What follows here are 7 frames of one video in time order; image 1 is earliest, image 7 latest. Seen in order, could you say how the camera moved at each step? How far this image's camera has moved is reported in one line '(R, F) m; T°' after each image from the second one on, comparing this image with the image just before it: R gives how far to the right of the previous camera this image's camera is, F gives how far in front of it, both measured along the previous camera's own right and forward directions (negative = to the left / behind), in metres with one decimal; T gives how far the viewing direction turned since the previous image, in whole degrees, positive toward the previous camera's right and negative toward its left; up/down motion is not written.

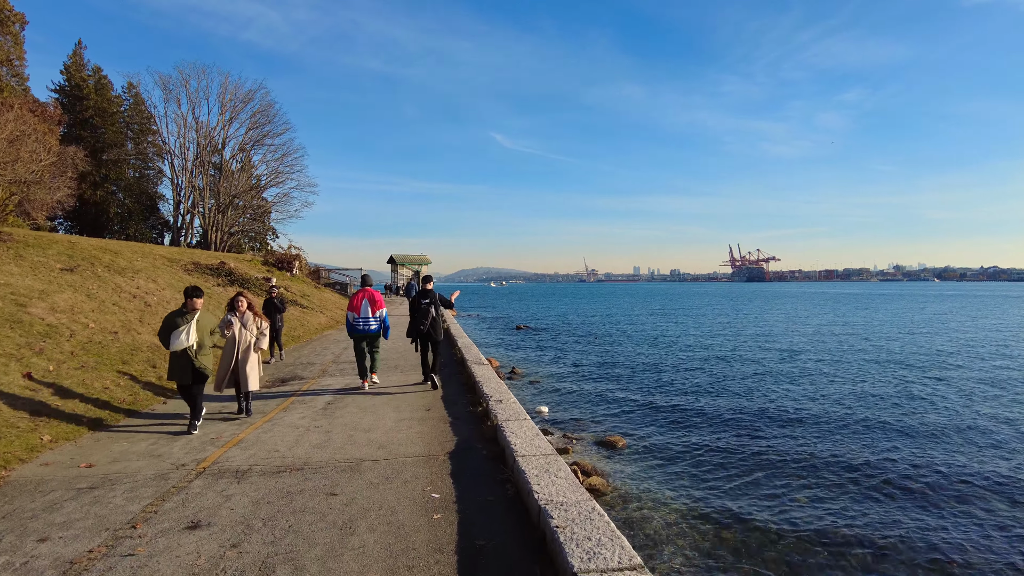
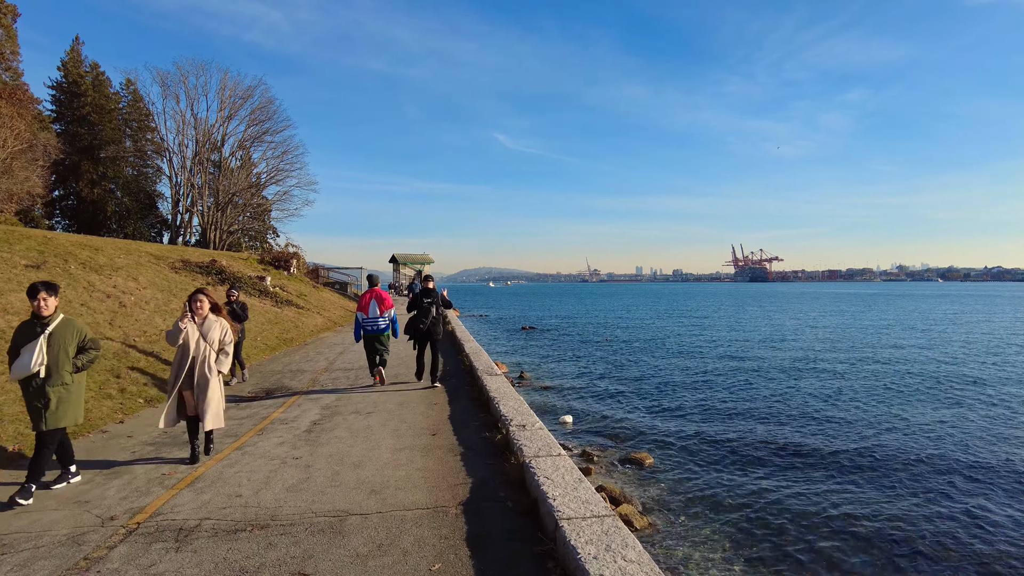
(-0.2, +1.1) m; 0°
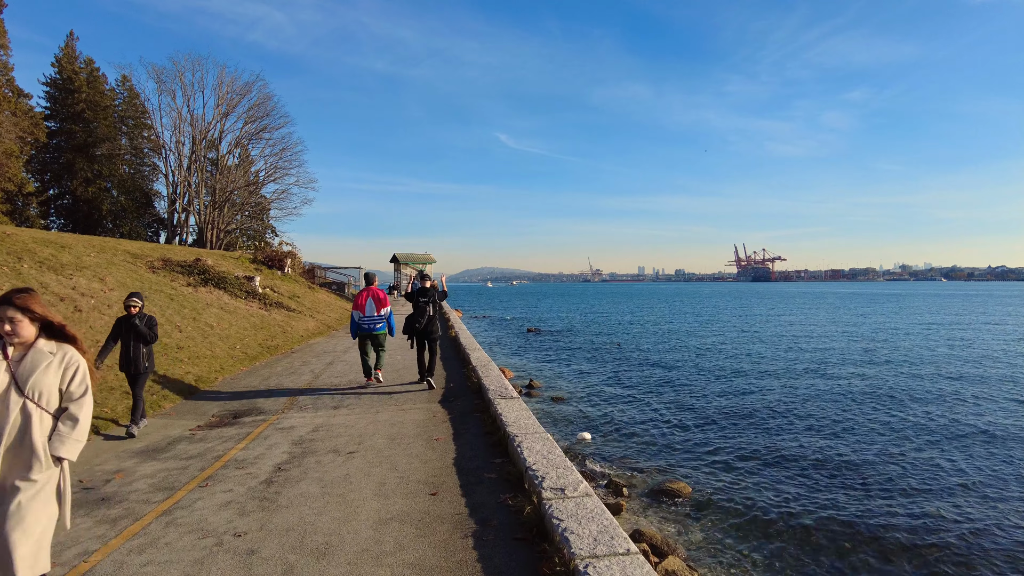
(-0.2, +1.4) m; 0°
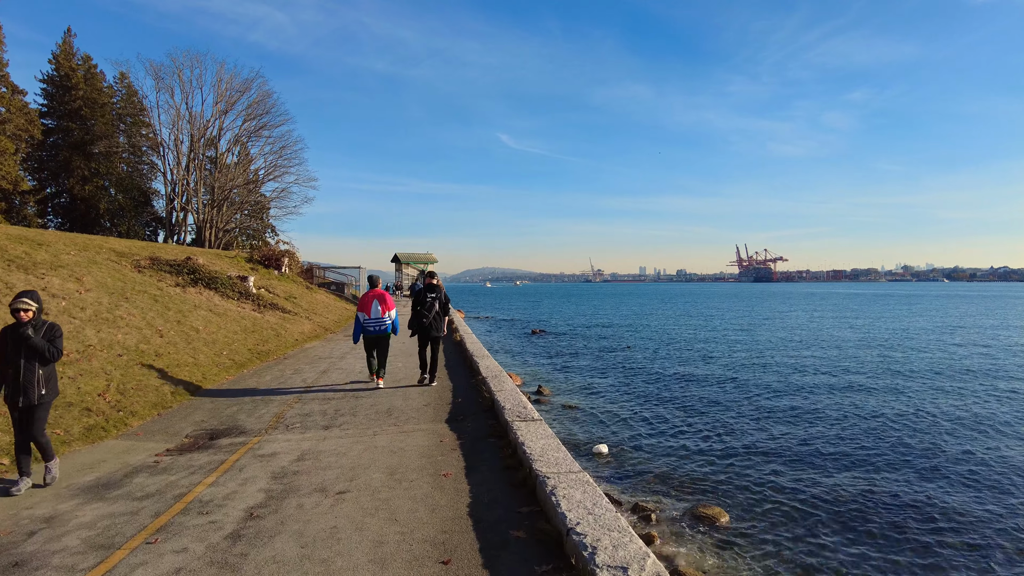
(-0.2, +0.9) m; 0°
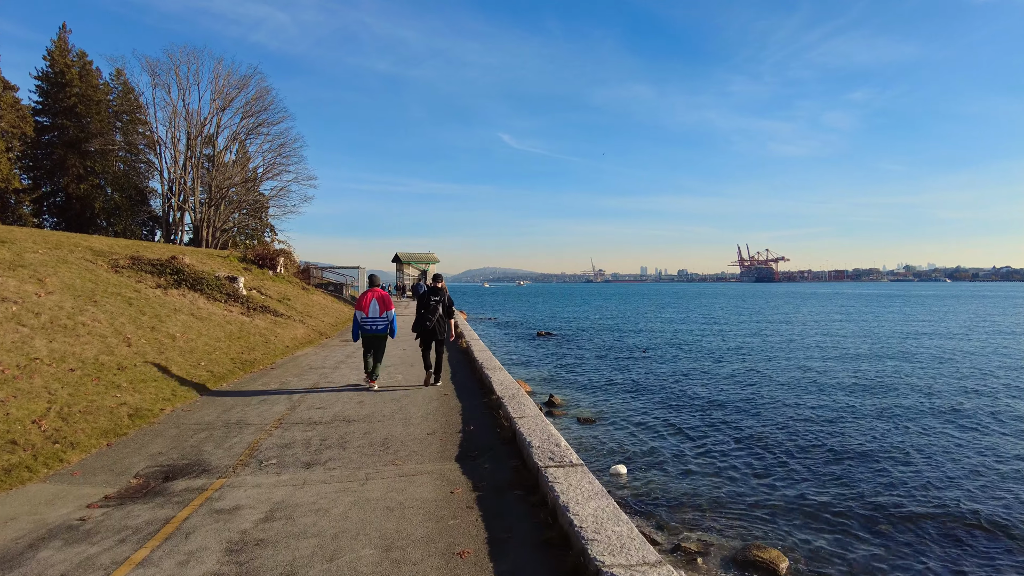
(-0.2, +1.2) m; 0°
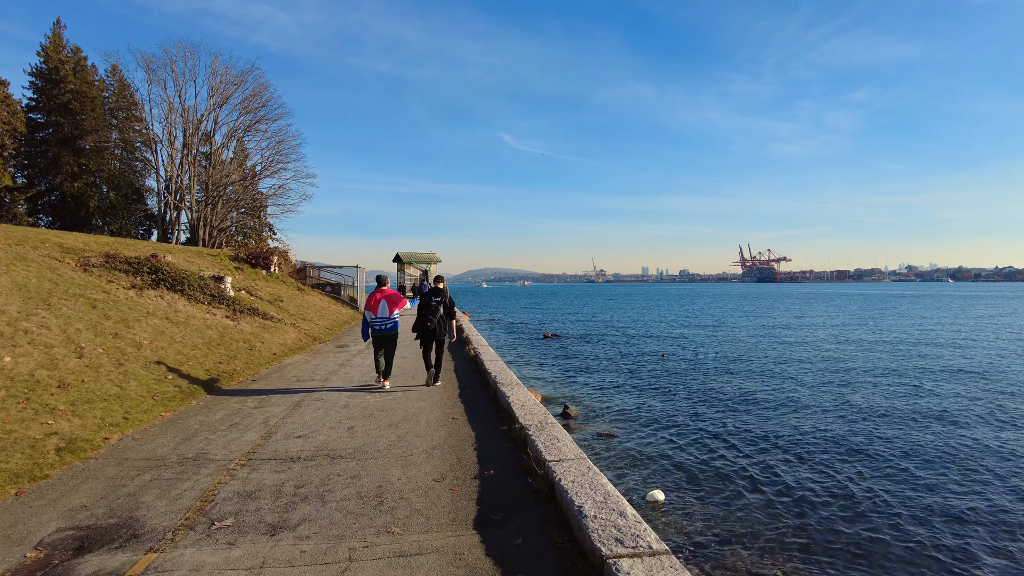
(-0.2, +1.3) m; 0°
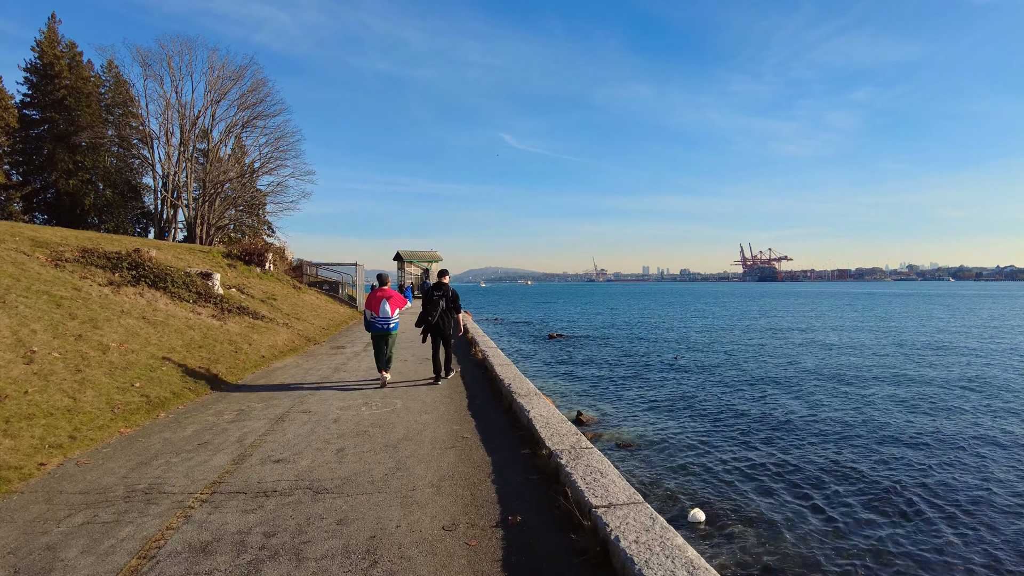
(-0.2, +1.0) m; 0°
